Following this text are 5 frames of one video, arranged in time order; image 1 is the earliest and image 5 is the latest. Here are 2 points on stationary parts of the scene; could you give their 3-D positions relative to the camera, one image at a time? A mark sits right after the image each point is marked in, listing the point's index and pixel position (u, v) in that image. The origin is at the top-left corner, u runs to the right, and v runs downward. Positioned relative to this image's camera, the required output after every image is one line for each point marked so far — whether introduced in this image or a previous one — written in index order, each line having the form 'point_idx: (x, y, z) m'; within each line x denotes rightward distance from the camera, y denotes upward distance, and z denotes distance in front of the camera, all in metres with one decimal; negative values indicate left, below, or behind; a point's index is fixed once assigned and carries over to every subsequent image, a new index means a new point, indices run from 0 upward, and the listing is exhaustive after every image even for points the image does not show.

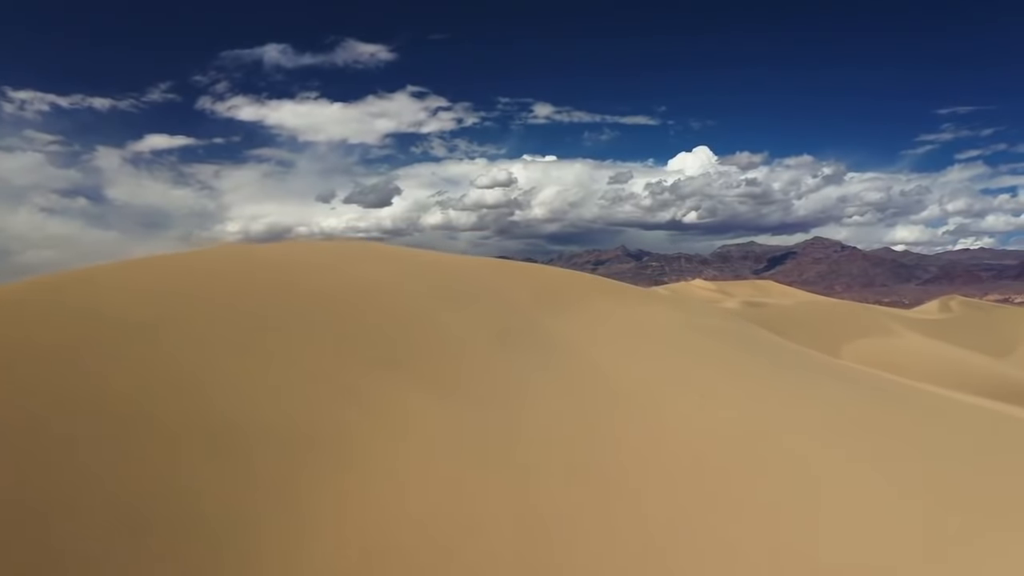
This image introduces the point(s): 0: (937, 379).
0: (+8.3, -1.9, +14.7) m
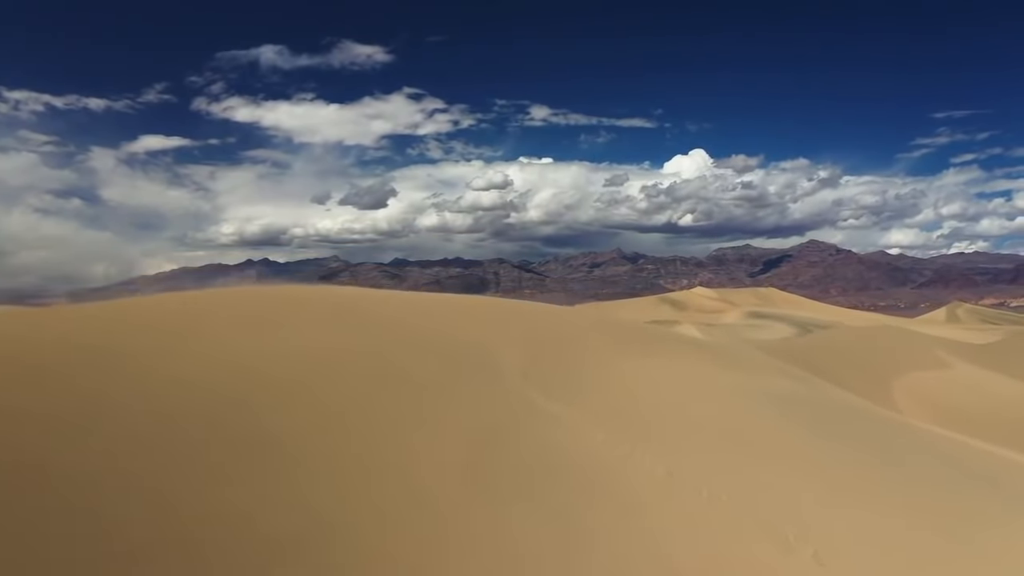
0: (+8.2, -2.3, +13.3) m
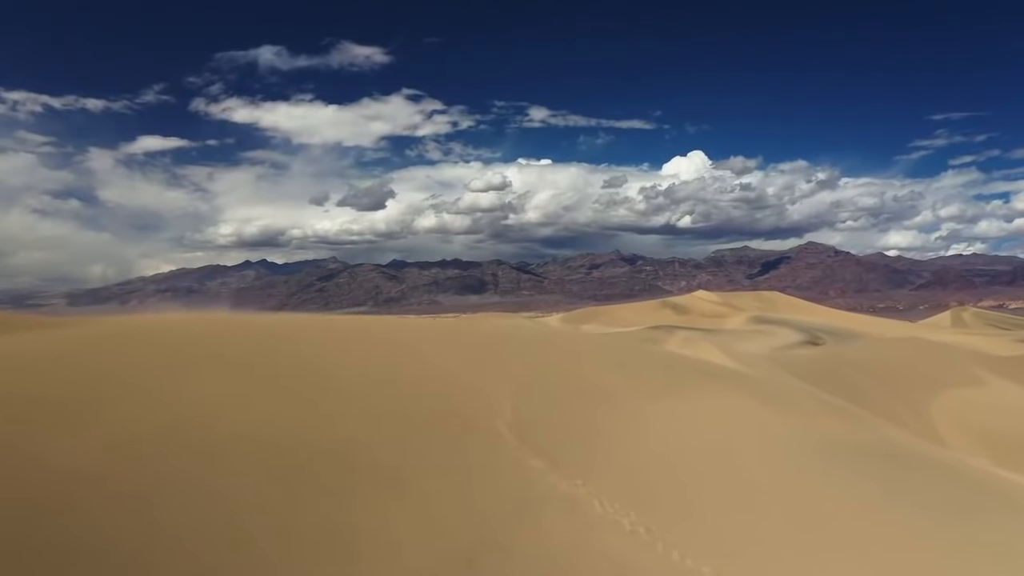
0: (+8.2, -2.4, +12.5) m
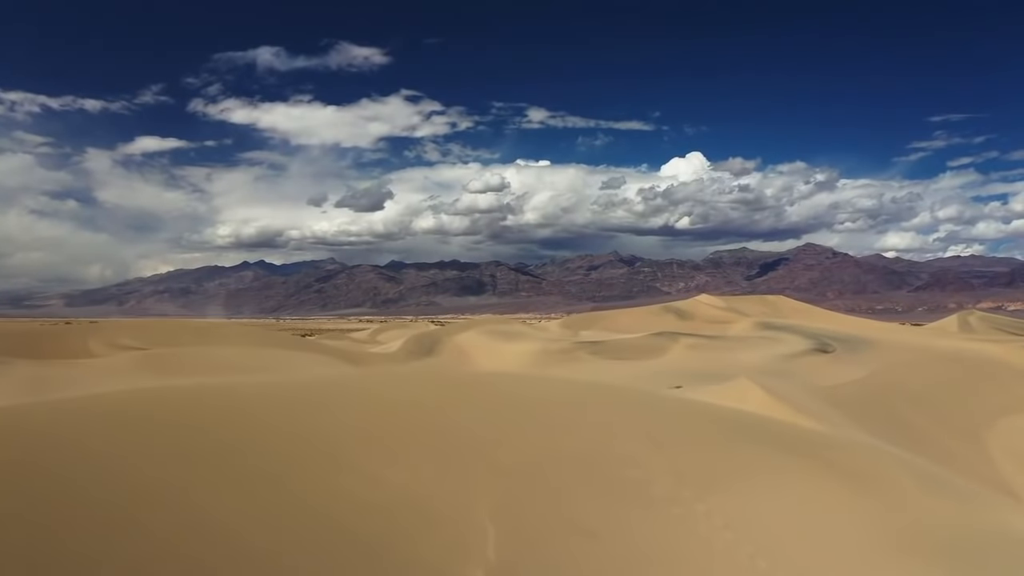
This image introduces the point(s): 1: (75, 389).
0: (+8.2, -2.6, +11.4) m
1: (-10.5, -2.4, +17.7) m
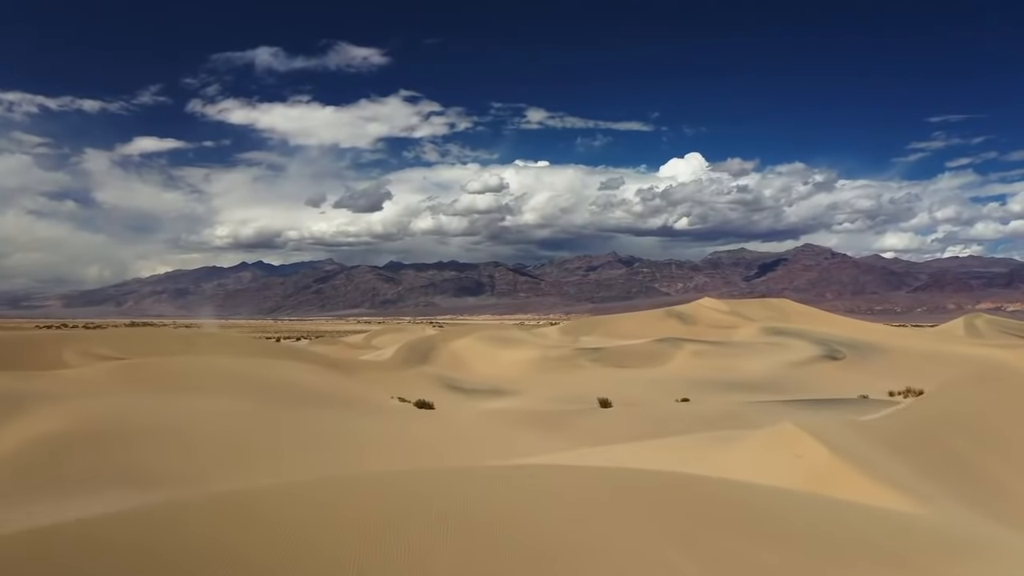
0: (+8.2, -2.8, +10.4) m
1: (-10.5, -2.6, +16.7) m
